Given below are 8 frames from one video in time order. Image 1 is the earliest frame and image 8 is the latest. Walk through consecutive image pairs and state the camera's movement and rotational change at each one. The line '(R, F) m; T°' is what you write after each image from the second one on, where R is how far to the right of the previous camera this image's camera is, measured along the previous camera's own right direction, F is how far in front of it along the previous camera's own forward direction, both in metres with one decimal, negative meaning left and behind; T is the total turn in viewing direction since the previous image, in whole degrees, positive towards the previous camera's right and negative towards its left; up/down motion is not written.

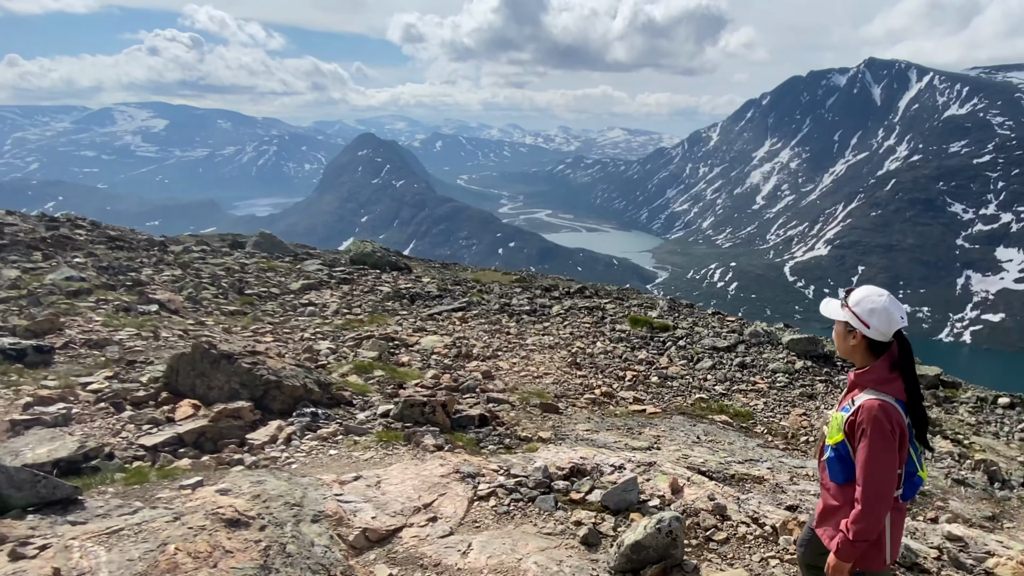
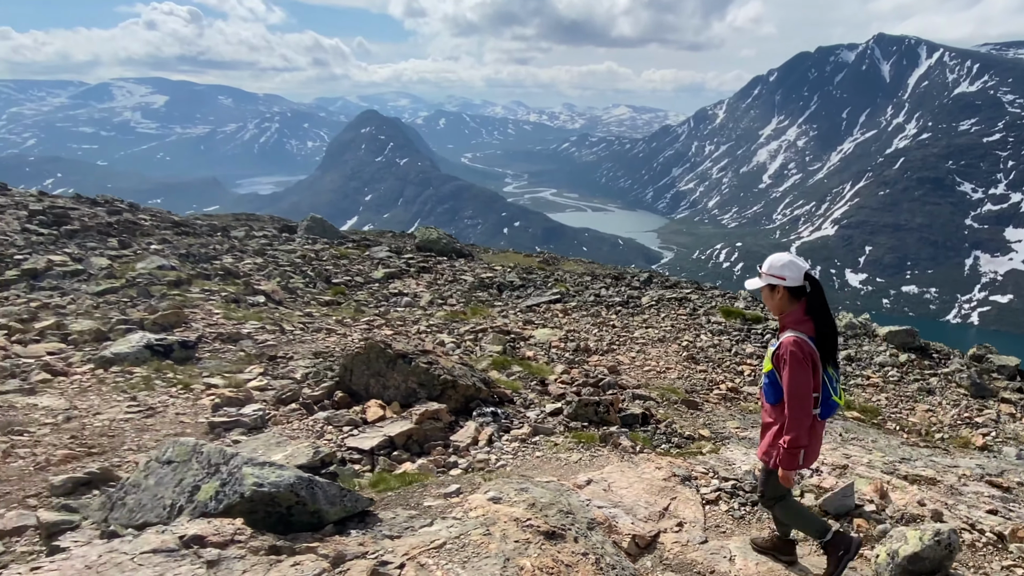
(-2.6, +0.2) m; -1°
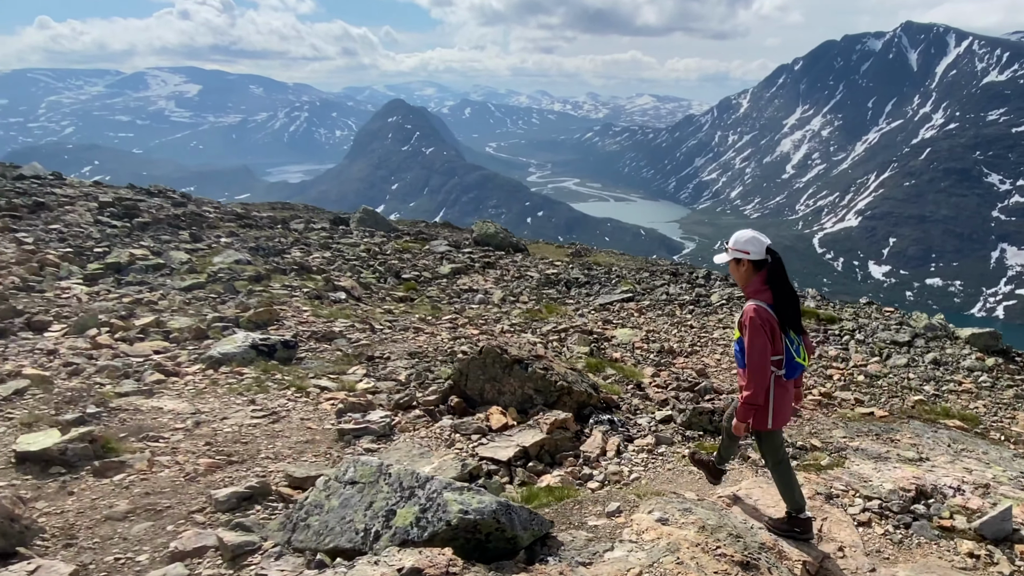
(-1.4, +0.3) m; -2°
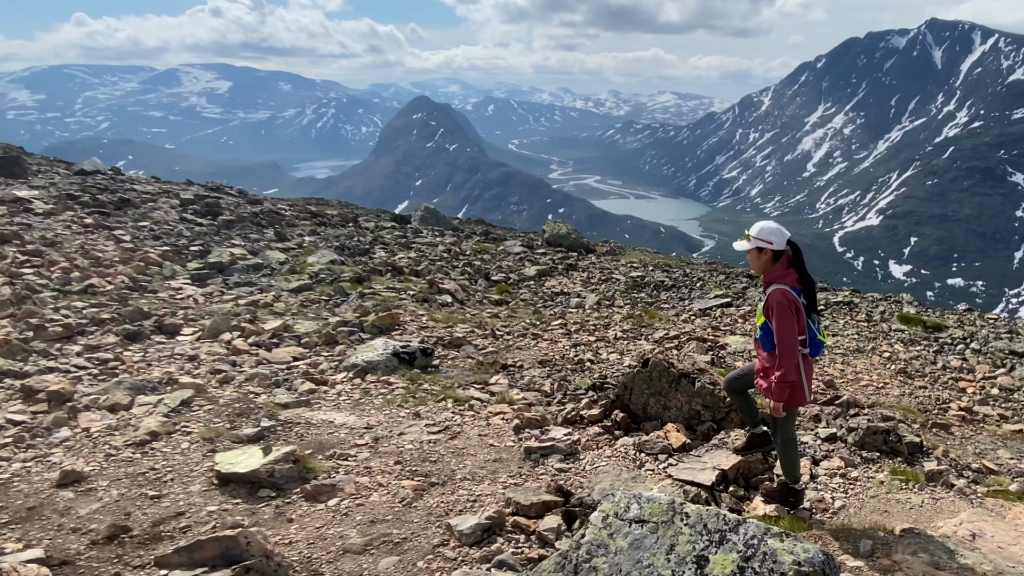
(-2.1, +0.6) m; -2°
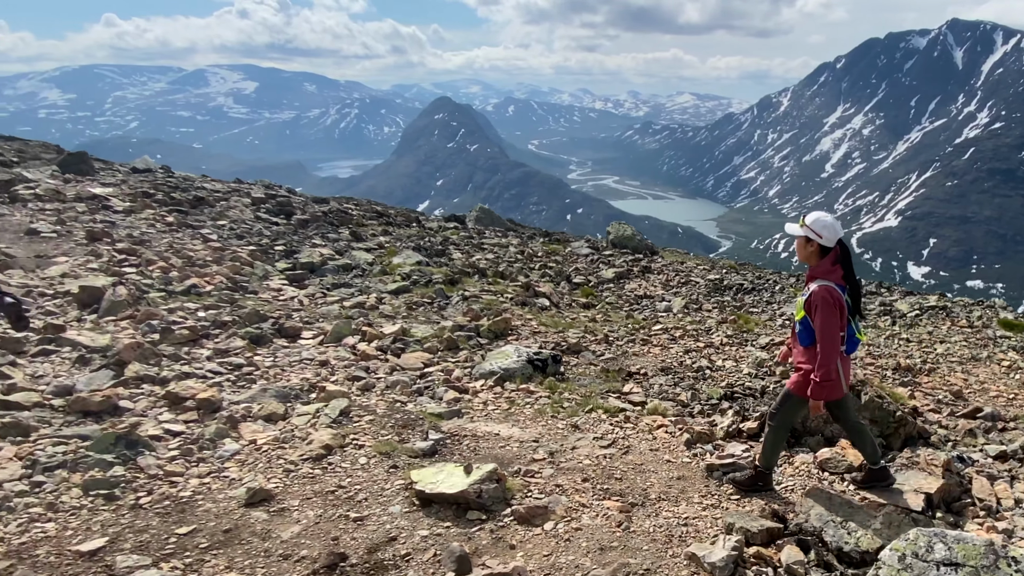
(-1.8, +0.6) m; -1°
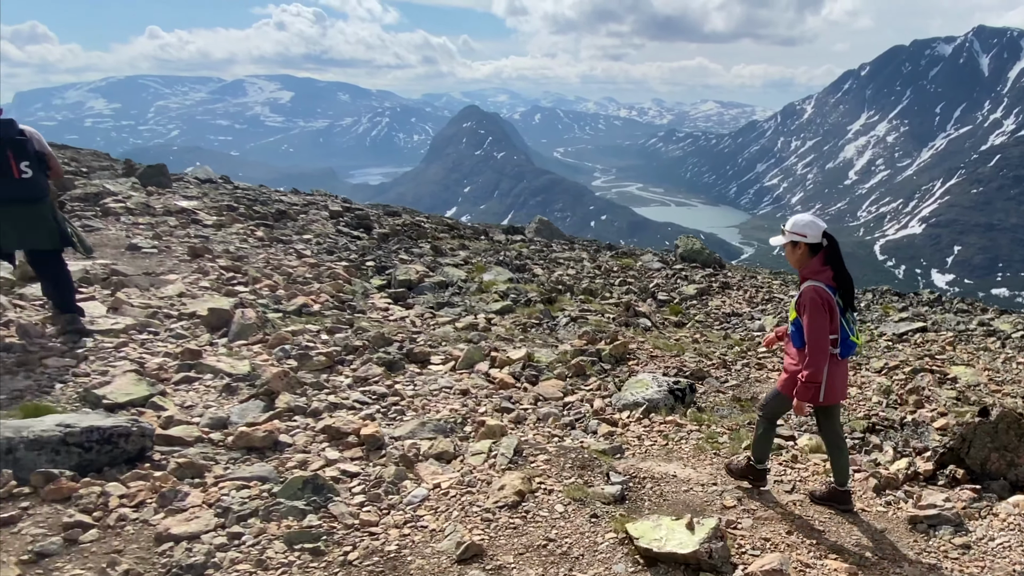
(-1.7, +0.6) m; -2°
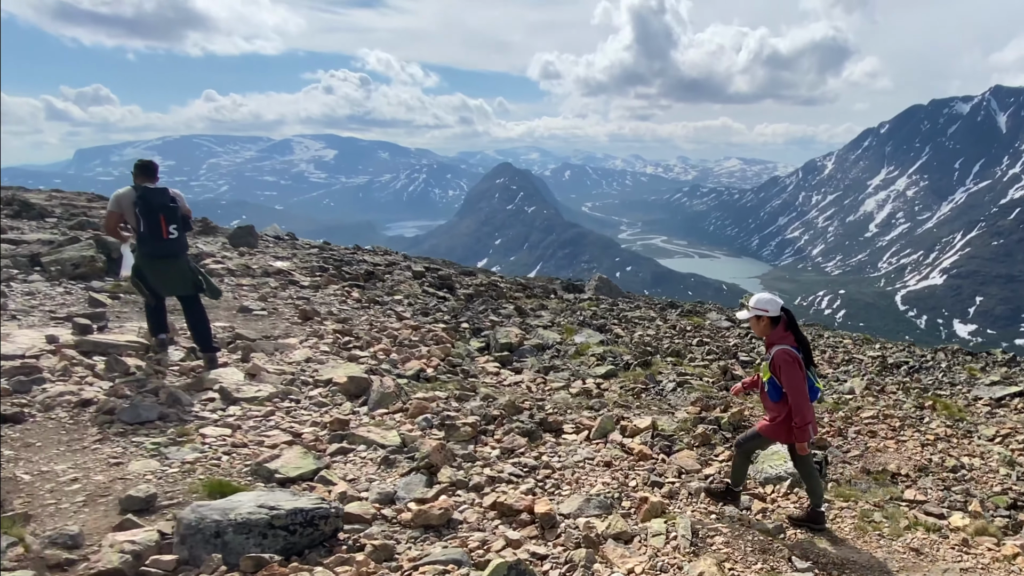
(-1.5, 0.0) m; -2°
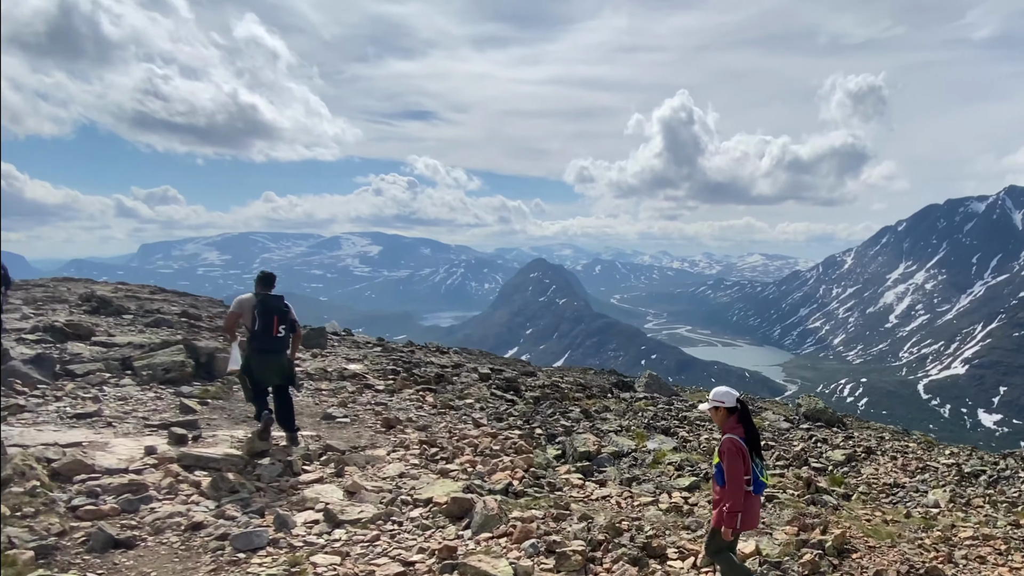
(-1.0, +0.2) m; -3°
